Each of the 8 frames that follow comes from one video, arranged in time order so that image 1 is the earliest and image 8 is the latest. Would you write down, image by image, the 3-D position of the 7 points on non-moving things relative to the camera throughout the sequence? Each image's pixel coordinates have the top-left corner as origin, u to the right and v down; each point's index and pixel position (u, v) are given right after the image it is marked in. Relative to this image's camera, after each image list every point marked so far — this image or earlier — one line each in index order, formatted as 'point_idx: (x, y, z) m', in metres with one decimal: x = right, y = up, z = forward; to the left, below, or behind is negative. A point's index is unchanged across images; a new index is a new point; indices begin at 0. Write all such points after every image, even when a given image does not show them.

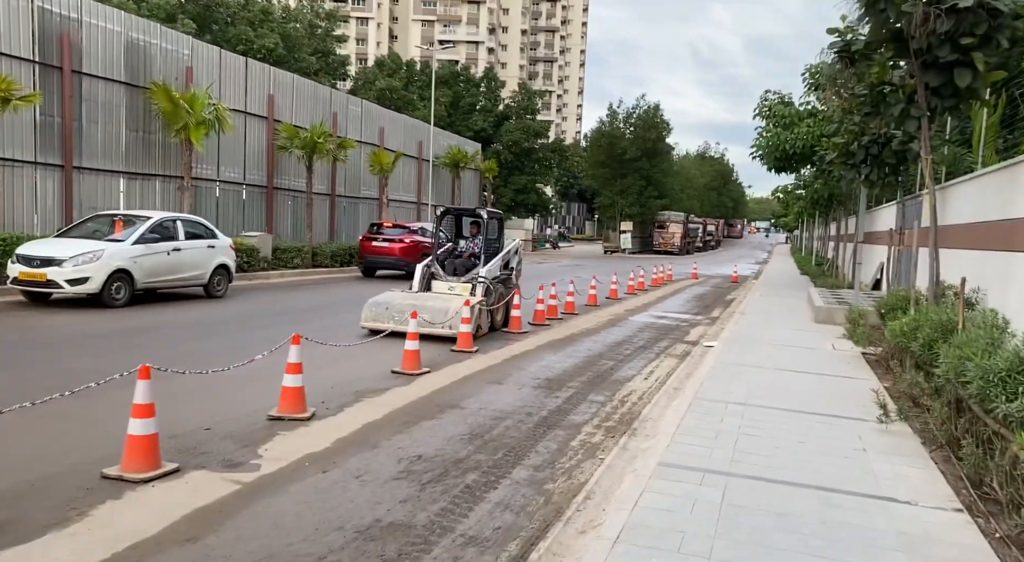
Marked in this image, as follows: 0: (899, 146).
0: (+6.2, +2.2, +13.1) m
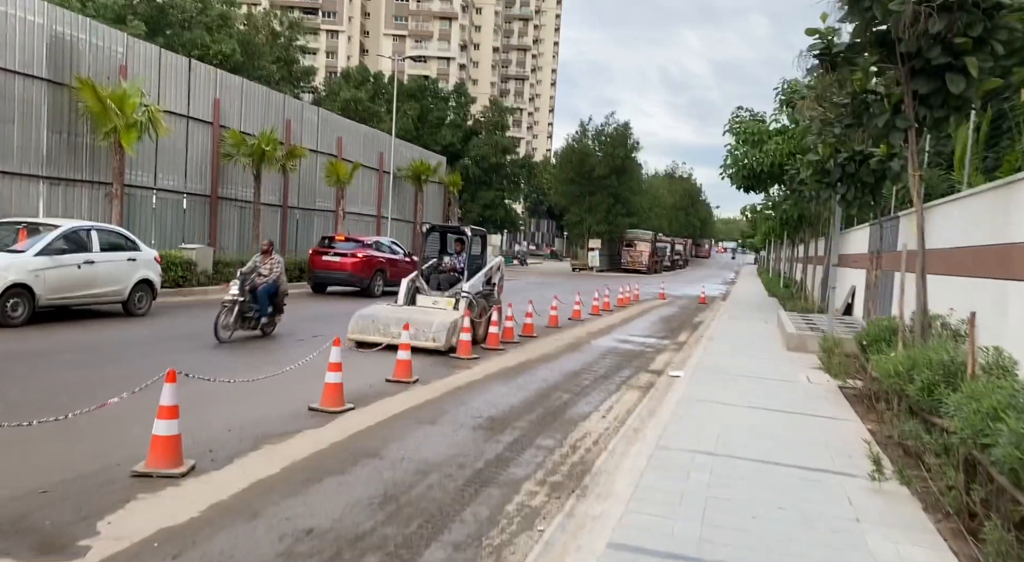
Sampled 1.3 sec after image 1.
0: (+5.5, +1.8, +12.2) m
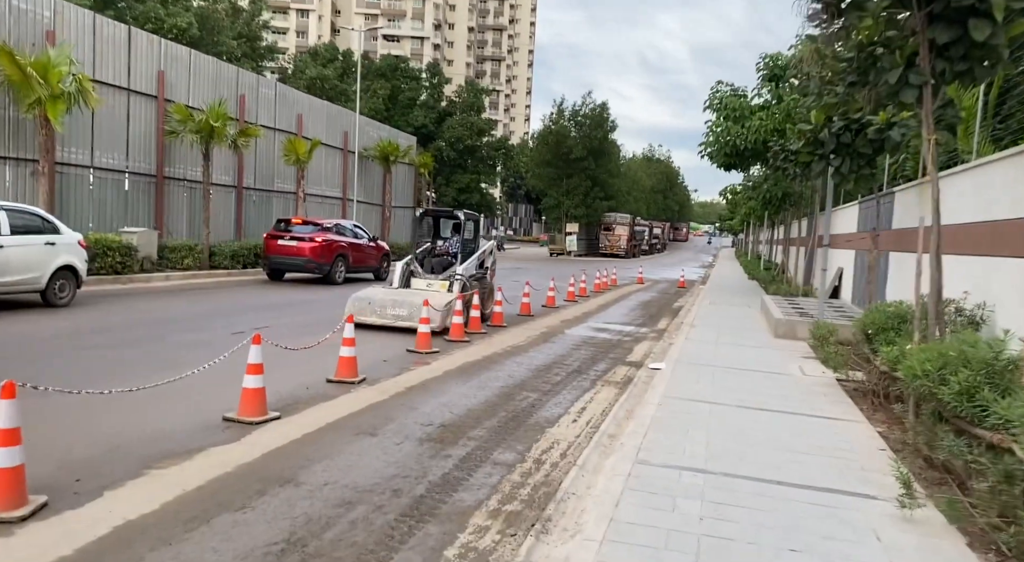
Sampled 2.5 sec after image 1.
0: (+5.0, +2.0, +11.1) m
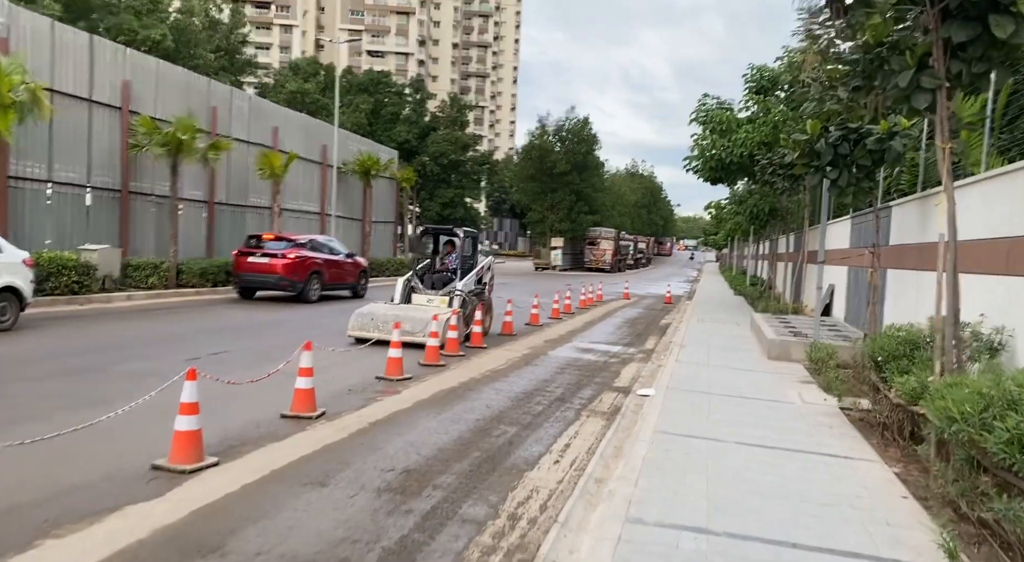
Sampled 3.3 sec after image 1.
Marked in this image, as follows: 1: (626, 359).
0: (+4.7, +1.8, +10.4) m
1: (+1.9, -1.3, +13.7) m
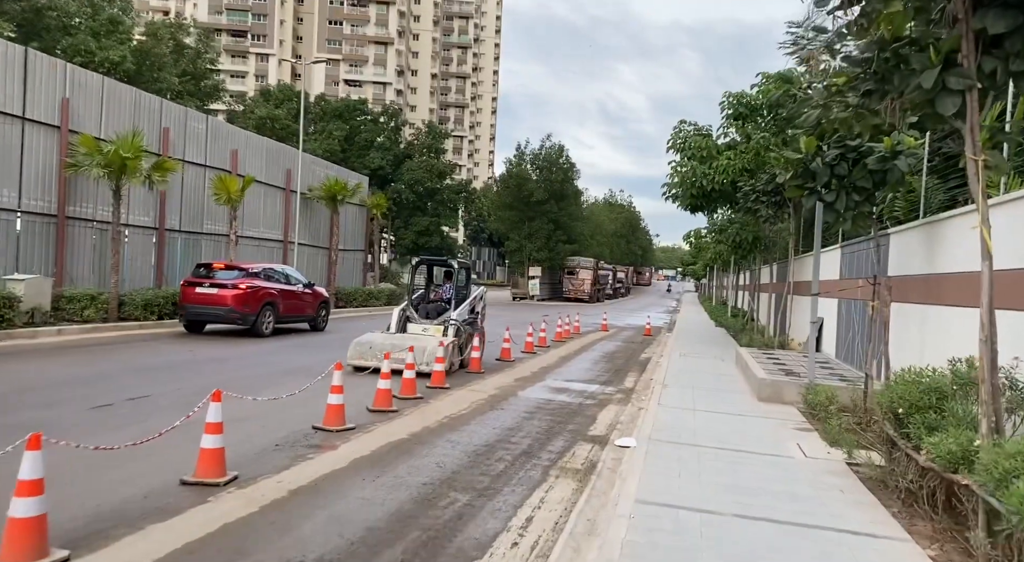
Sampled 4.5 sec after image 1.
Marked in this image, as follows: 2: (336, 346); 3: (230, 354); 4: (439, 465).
0: (+4.2, +1.4, +9.4) m
1: (+1.4, -1.8, +12.4) m
2: (-4.1, -1.5, +18.9) m
3: (-5.6, -1.4, +16.1) m
4: (-0.7, -1.7, +7.4) m
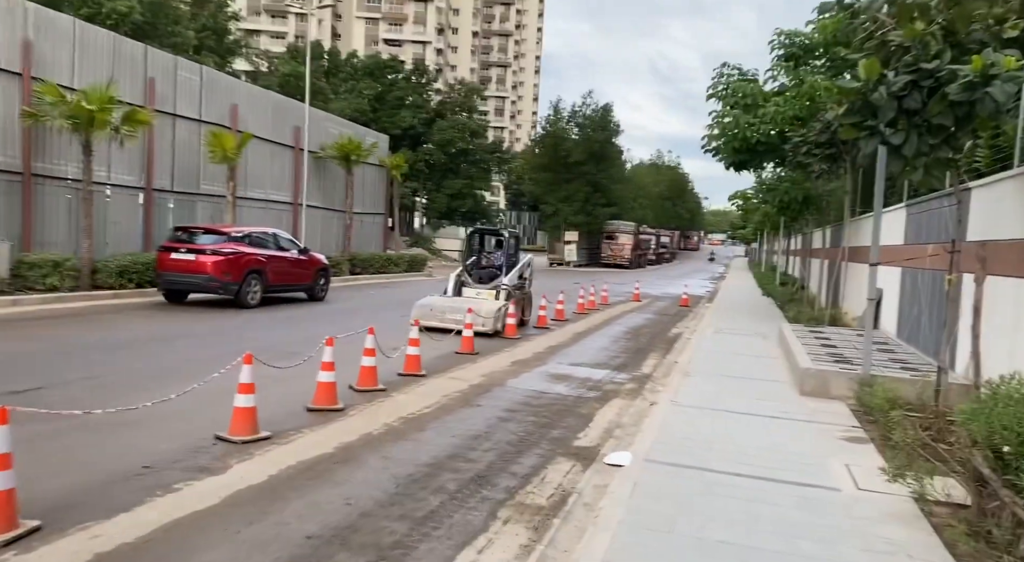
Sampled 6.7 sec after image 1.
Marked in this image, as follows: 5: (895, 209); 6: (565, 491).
0: (+3.9, +1.6, +7.0) m
1: (+1.2, -1.4, +10.4) m
2: (-3.8, -0.8, +17.1) m
3: (-5.5, -0.8, +14.4) m
4: (-1.1, -1.5, +5.5) m
5: (+6.4, +1.2, +13.7) m
6: (+0.4, -1.6, +6.1) m
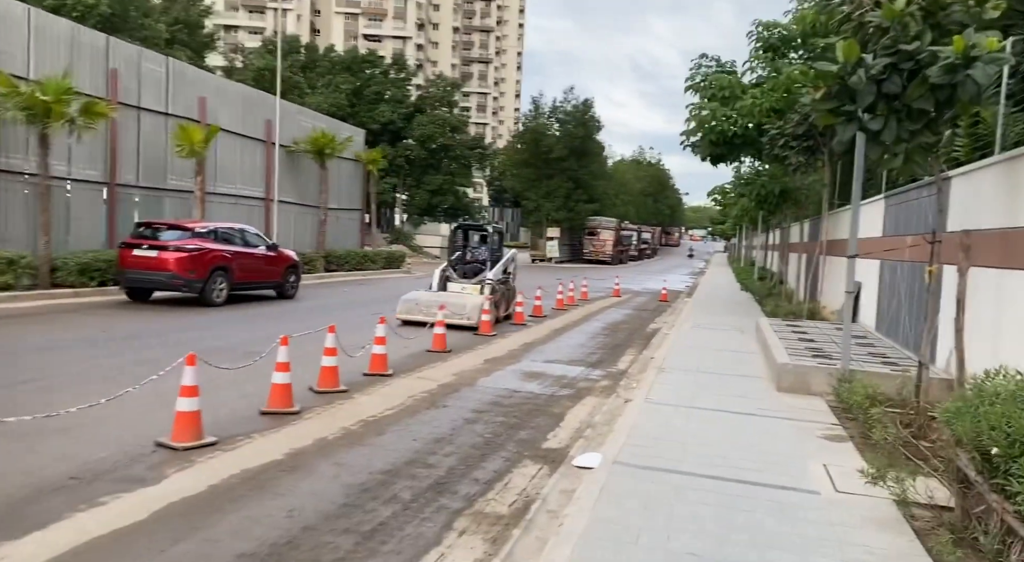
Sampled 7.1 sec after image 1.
0: (+3.6, +1.7, +6.7) m
1: (+0.9, -1.3, +10.0) m
2: (-4.4, -0.7, +16.7) m
3: (-5.9, -0.8, +13.9) m
4: (-1.4, -1.4, +5.1) m
5: (+5.9, +1.3, +13.4) m
6: (+0.1, -1.5, +5.8) m
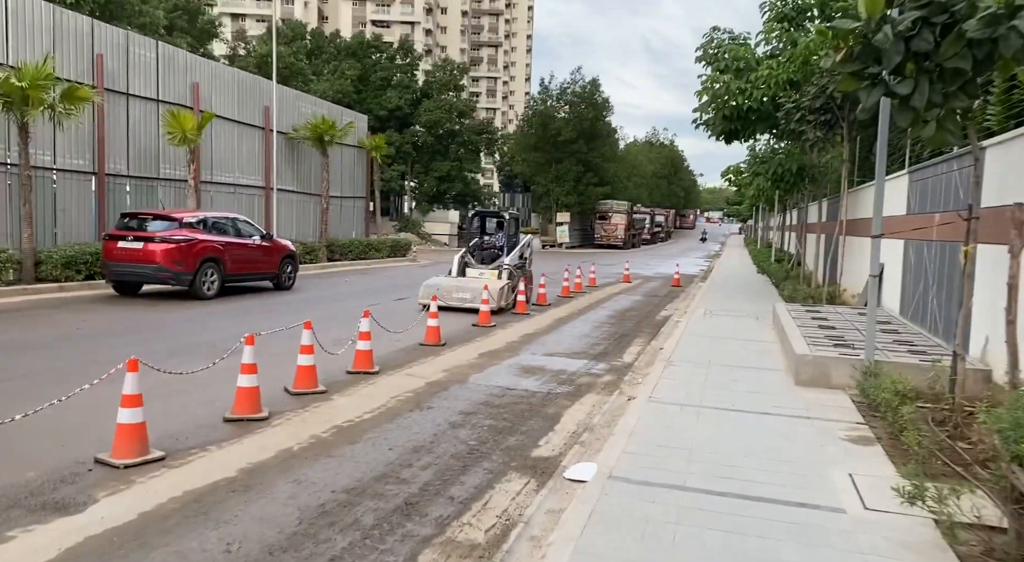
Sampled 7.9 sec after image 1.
0: (+3.4, +1.8, +5.8) m
1: (+0.8, -1.2, +9.3) m
2: (-4.3, -0.5, +16.0) m
3: (-5.9, -0.7, +13.3) m
4: (-1.5, -1.4, +4.4) m
5: (+5.9, +1.6, +12.5) m
6: (0.0, -1.5, +5.0) m
